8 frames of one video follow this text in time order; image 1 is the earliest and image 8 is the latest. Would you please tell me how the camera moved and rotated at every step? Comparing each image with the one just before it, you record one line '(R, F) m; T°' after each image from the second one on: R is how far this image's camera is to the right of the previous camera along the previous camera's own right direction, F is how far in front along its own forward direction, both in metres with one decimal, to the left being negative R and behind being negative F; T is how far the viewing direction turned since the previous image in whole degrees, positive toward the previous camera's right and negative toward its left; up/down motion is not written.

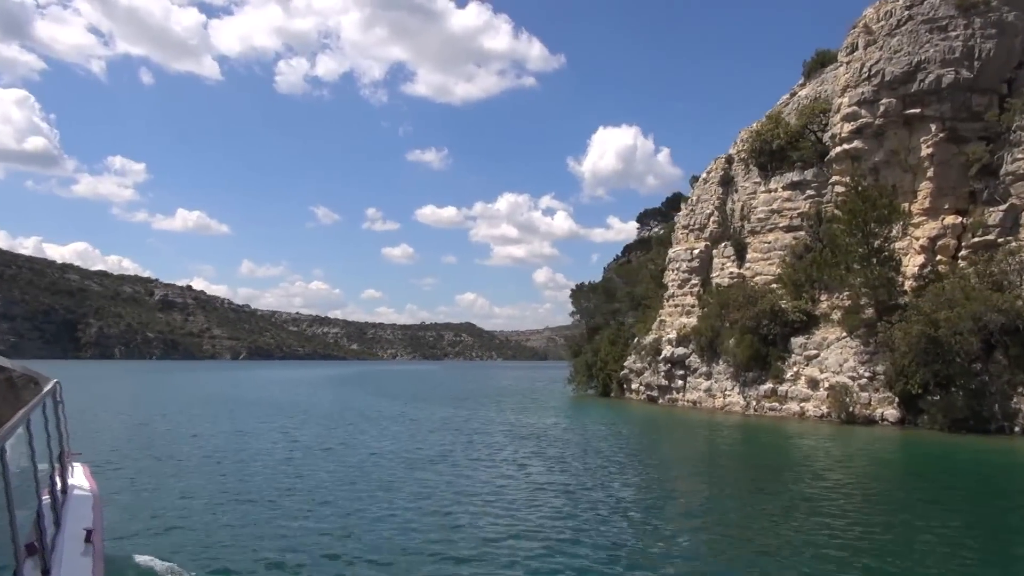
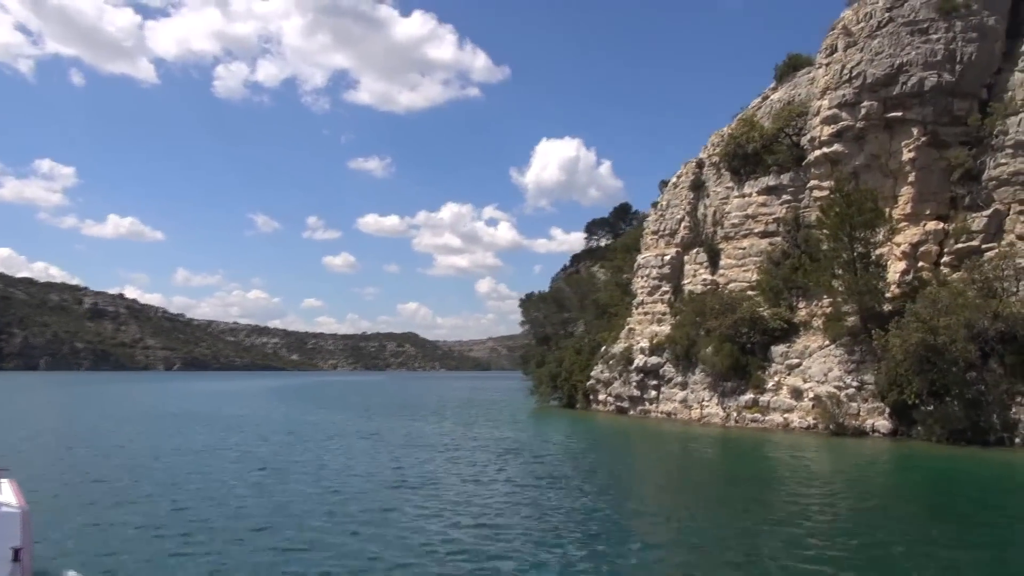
(-1.1, +1.9) m; +4°
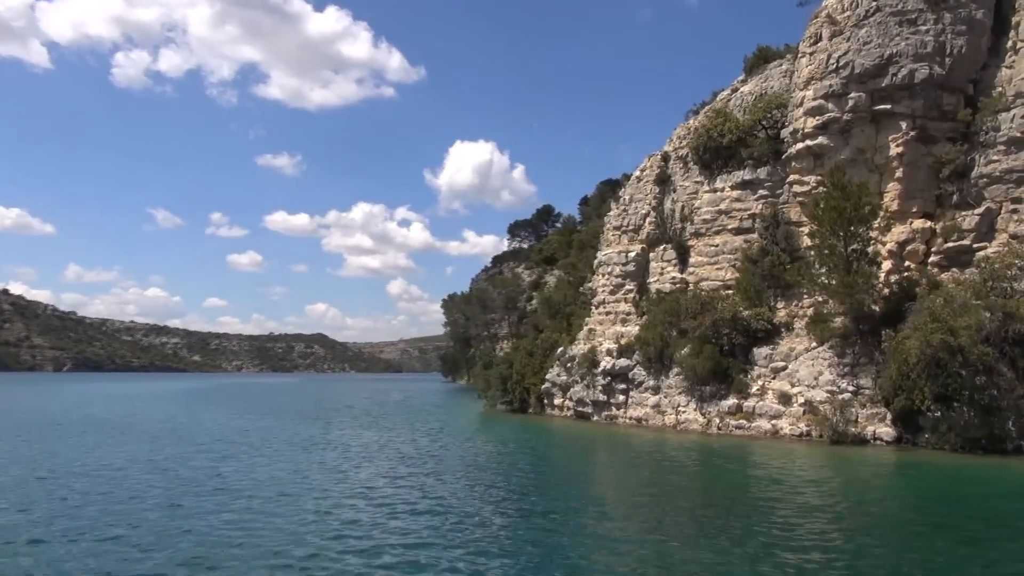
(-2.1, +3.0) m; +6°
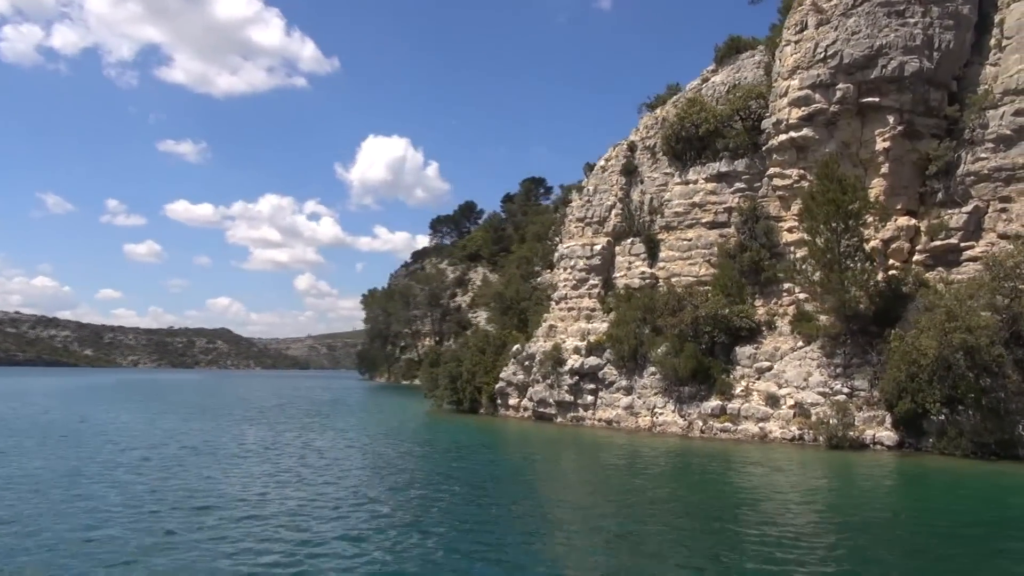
(-2.1, +2.6) m; +6°
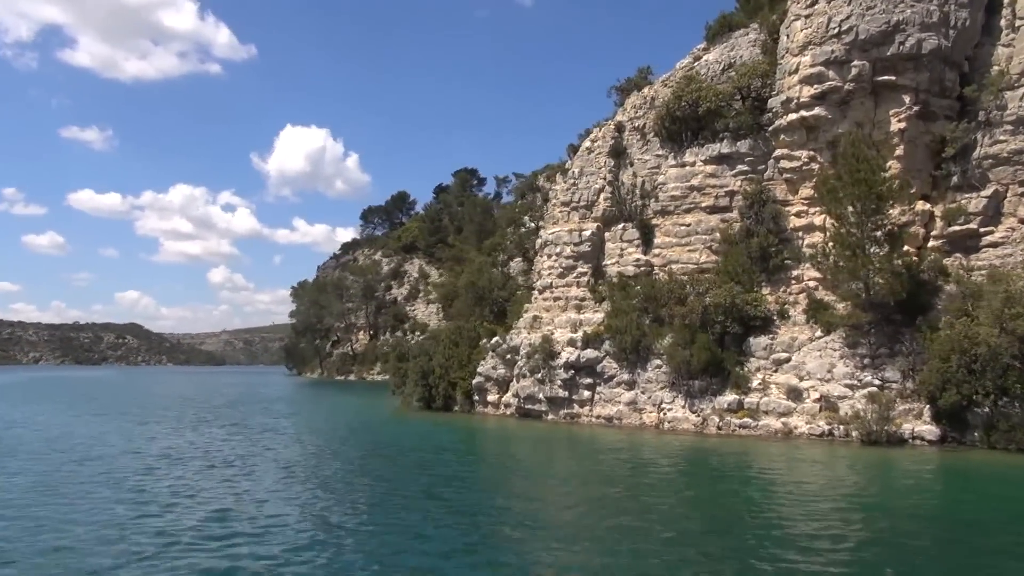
(-2.6, +2.6) m; +6°
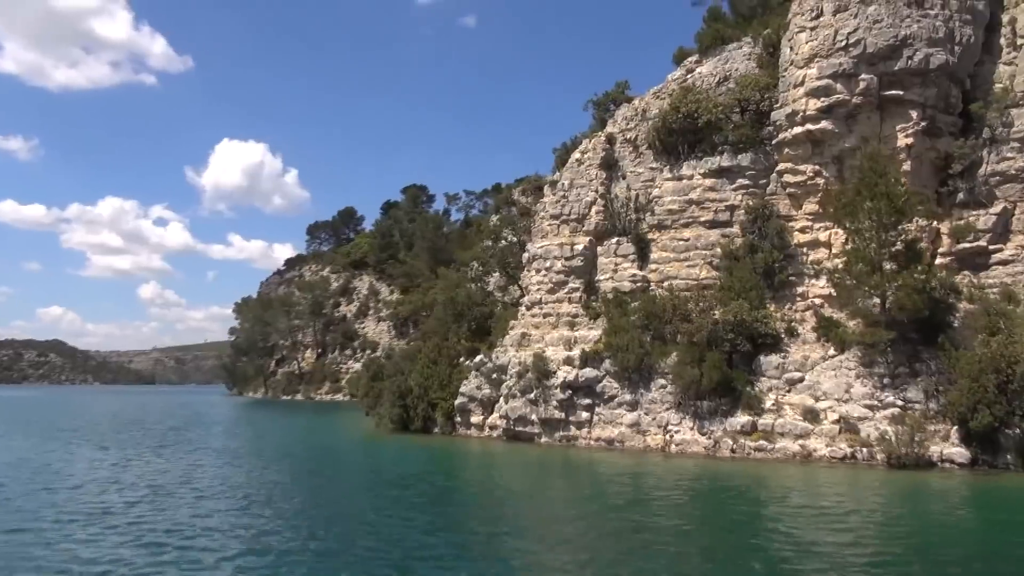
(-2.0, +1.7) m; +4°
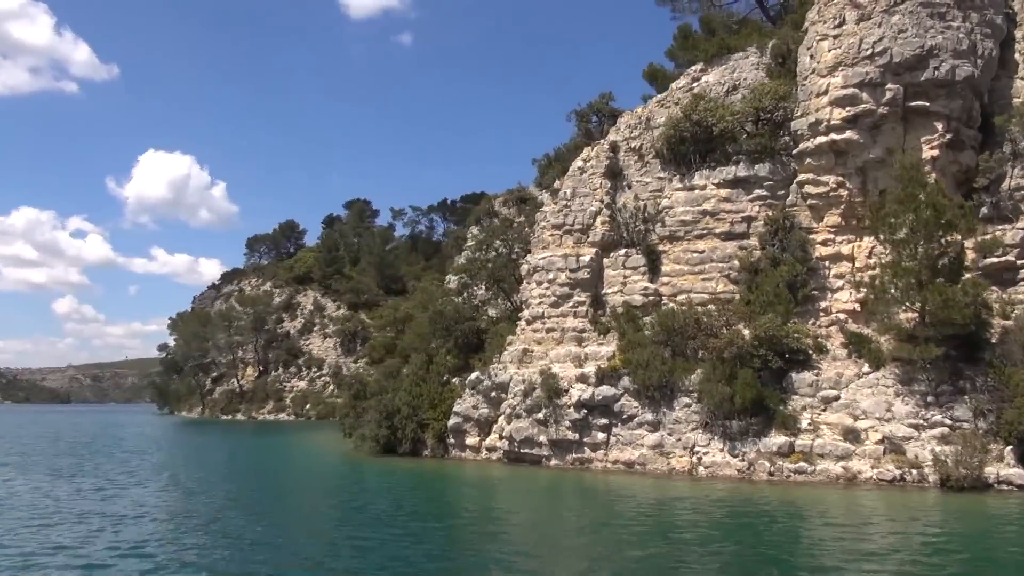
(-2.7, +2.0) m; +5°
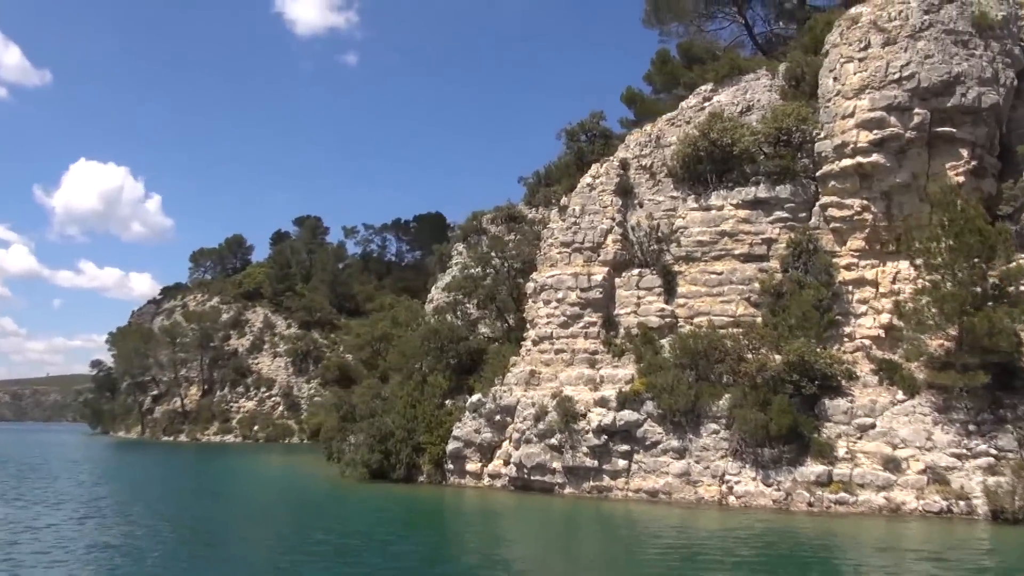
(-2.6, +1.5) m; +4°
